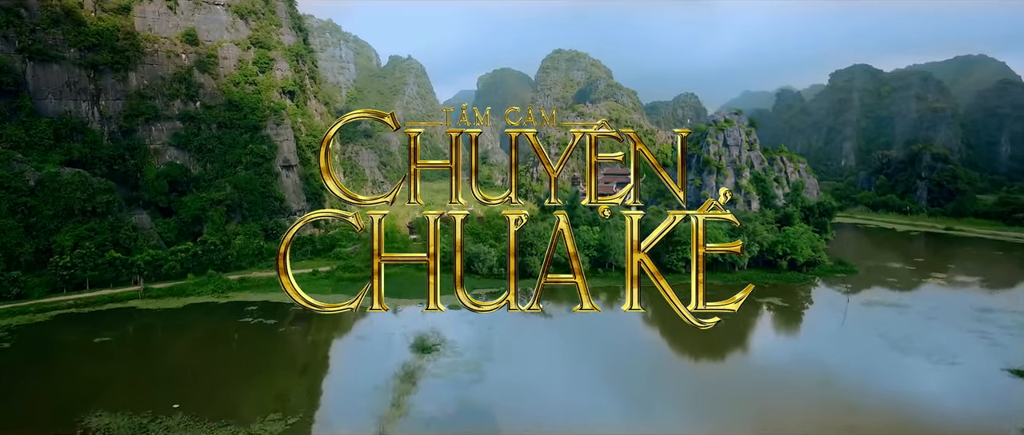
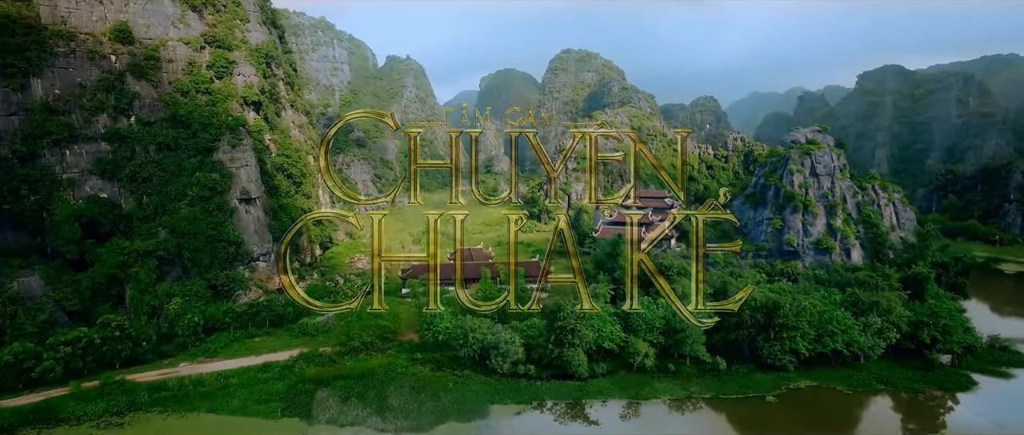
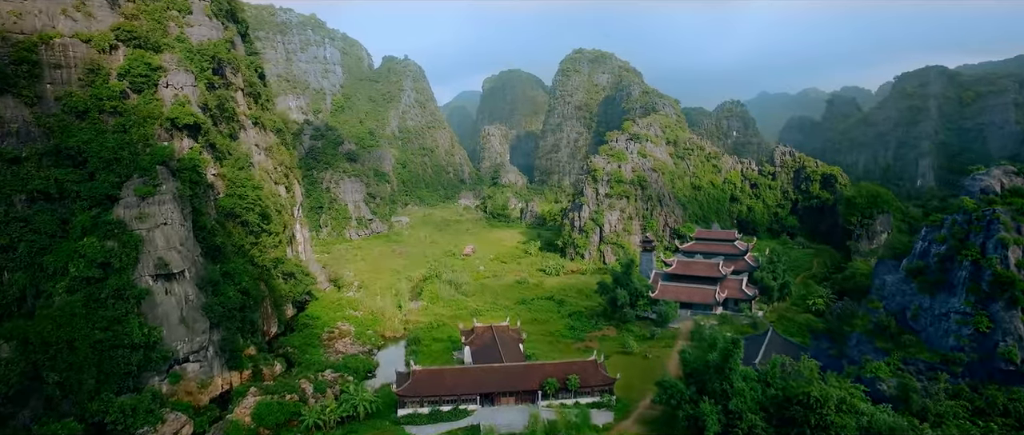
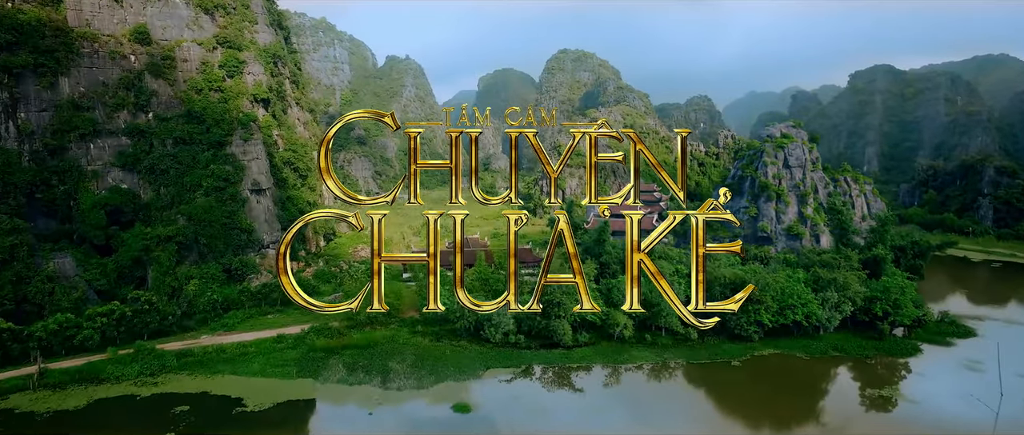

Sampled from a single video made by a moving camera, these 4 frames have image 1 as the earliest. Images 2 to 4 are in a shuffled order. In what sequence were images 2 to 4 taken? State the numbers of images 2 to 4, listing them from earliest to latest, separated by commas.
4, 2, 3
